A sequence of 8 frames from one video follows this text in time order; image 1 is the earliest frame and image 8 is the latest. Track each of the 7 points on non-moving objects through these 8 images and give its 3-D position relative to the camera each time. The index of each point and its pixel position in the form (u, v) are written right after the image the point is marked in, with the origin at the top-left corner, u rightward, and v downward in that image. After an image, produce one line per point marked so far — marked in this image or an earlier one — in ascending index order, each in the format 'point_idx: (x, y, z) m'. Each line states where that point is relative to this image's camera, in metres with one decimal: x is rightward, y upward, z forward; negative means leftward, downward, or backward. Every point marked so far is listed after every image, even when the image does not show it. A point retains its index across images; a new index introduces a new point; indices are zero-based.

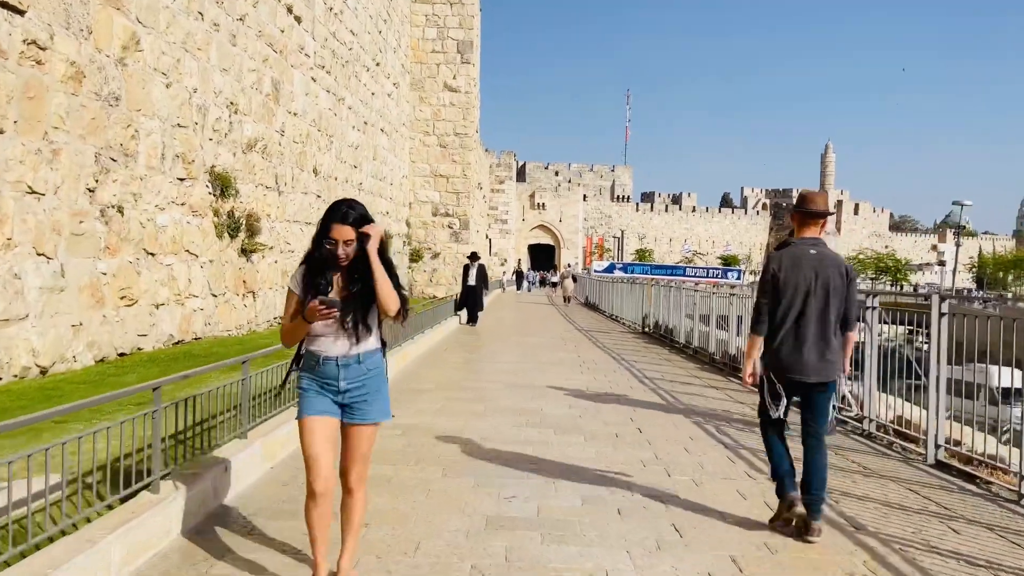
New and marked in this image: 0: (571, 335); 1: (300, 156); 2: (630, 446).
0: (+1.1, -0.9, +15.1) m
1: (-4.1, +2.5, +15.1) m
2: (+0.8, -1.0, +5.2) m
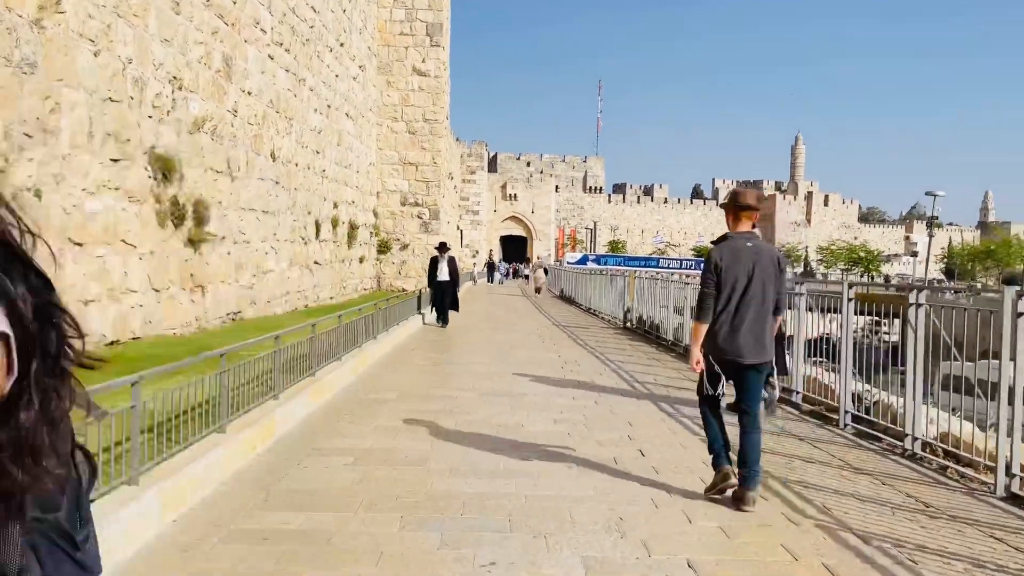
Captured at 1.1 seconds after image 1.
0: (+0.7, -0.8, +14.2) m
1: (-4.6, +2.6, +14.0) m
2: (+0.7, -1.0, +4.3) m
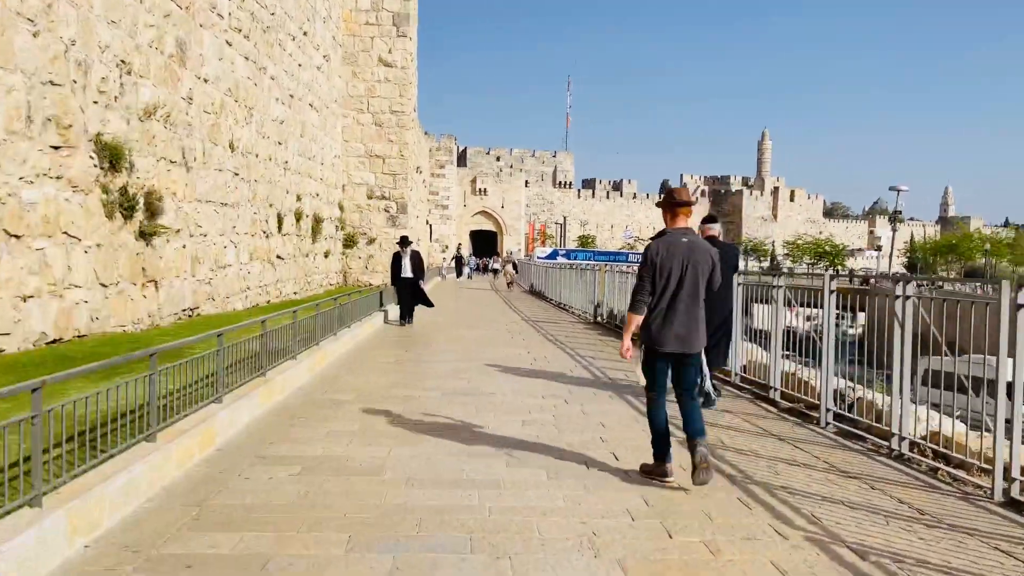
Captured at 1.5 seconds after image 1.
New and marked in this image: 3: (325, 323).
0: (+0.1, -0.7, +13.9) m
1: (-5.1, +2.7, +13.5) m
2: (+0.5, -1.0, +4.0) m
3: (-1.8, -0.3, +7.7) m
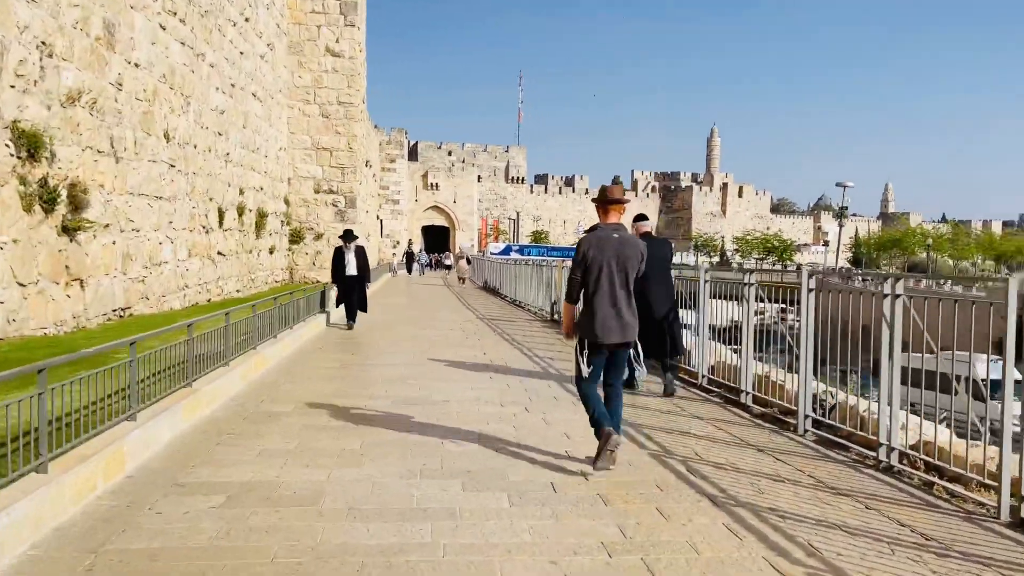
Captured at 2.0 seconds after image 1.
0: (-0.7, -0.6, +13.4) m
1: (-5.9, +2.8, +12.7) m
2: (+0.3, -1.0, +3.6) m
3: (-2.2, -0.3, +7.1) m
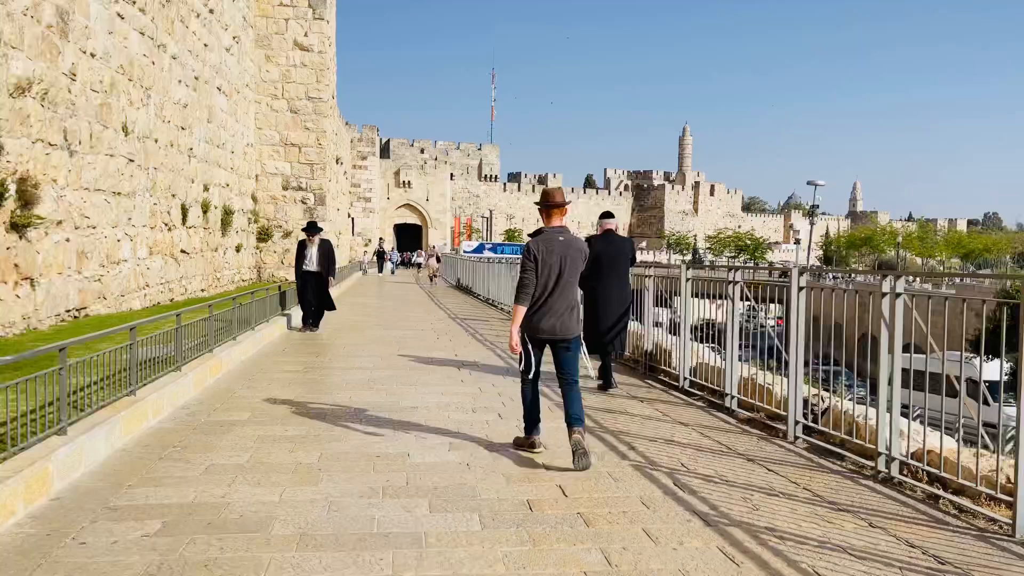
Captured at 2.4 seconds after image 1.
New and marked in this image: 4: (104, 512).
0: (-1.2, -0.6, +13.1) m
1: (-6.3, +2.8, +12.2) m
2: (+0.2, -1.0, +3.3) m
3: (-2.5, -0.3, +6.7) m
4: (-1.6, -0.9, +3.1) m
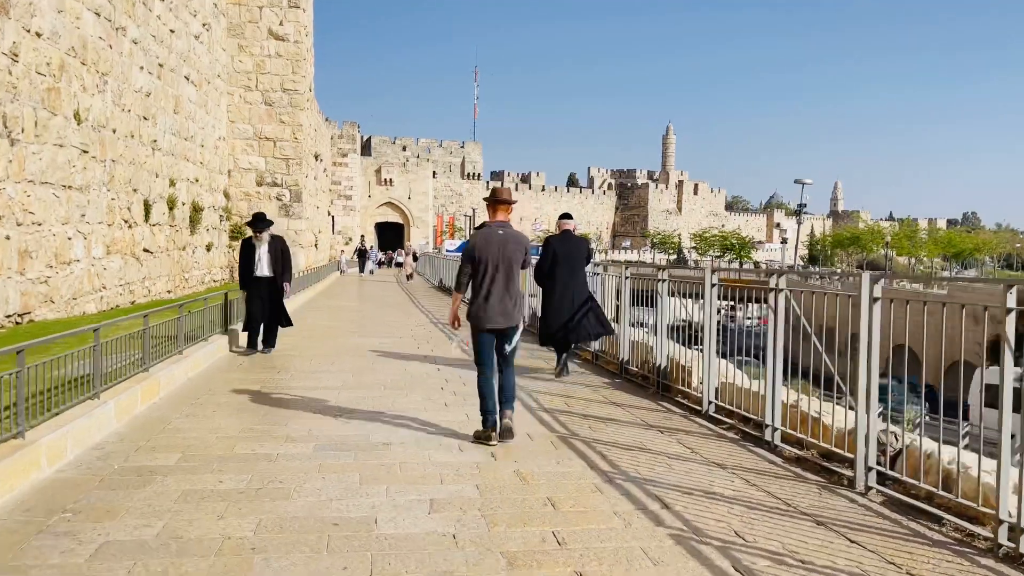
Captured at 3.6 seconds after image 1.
0: (-1.4, -0.7, +12.1) m
1: (-6.5, +2.7, +11.1) m
2: (+0.2, -1.0, +2.4) m
3: (-2.5, -0.4, +5.7) m
4: (-1.6, -0.9, +2.1) m
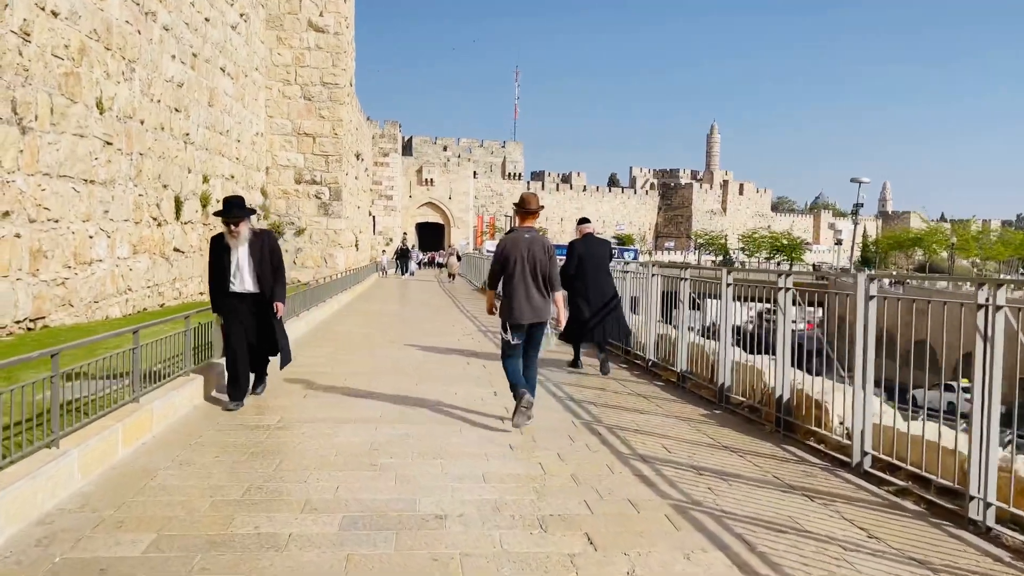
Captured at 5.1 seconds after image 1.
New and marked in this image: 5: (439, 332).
0: (-0.6, -0.7, +11.0) m
1: (-5.7, +2.7, +10.2) m
2: (+0.5, -1.1, +1.2) m
3: (-2.1, -0.4, +4.6) m
4: (-1.3, -1.0, +1.0) m
5: (-1.1, -0.7, +11.8) m
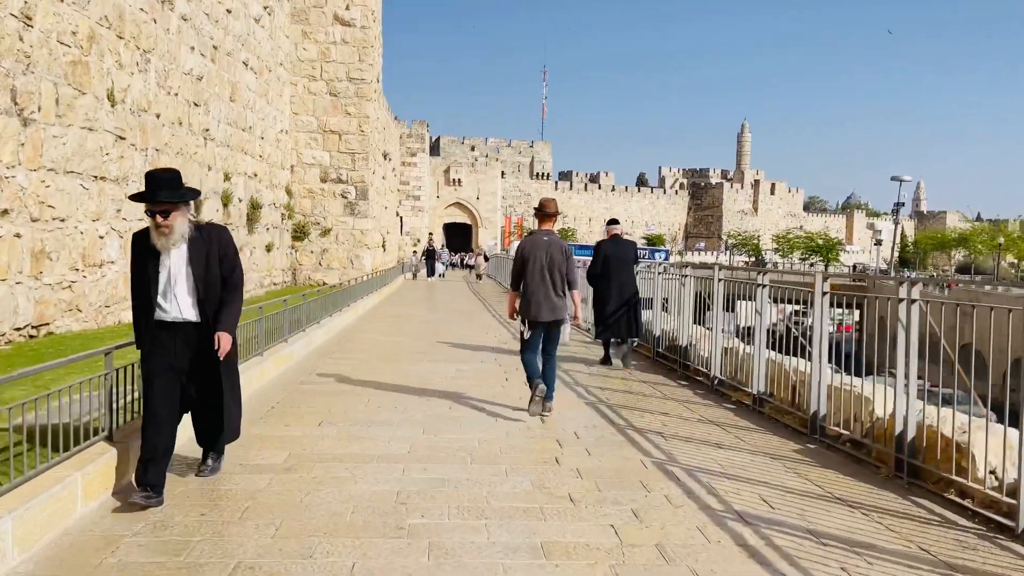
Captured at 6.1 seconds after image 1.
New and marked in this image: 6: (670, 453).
0: (-0.1, -0.8, +10.2) m
1: (-5.3, +2.6, +9.5) m
2: (+0.6, -1.1, +0.3) m
3: (-1.8, -0.5, +3.9) m
4: (-1.1, -1.0, +0.2) m
5: (-0.6, -0.7, +11.0) m
6: (+0.8, -1.0, +4.3) m
